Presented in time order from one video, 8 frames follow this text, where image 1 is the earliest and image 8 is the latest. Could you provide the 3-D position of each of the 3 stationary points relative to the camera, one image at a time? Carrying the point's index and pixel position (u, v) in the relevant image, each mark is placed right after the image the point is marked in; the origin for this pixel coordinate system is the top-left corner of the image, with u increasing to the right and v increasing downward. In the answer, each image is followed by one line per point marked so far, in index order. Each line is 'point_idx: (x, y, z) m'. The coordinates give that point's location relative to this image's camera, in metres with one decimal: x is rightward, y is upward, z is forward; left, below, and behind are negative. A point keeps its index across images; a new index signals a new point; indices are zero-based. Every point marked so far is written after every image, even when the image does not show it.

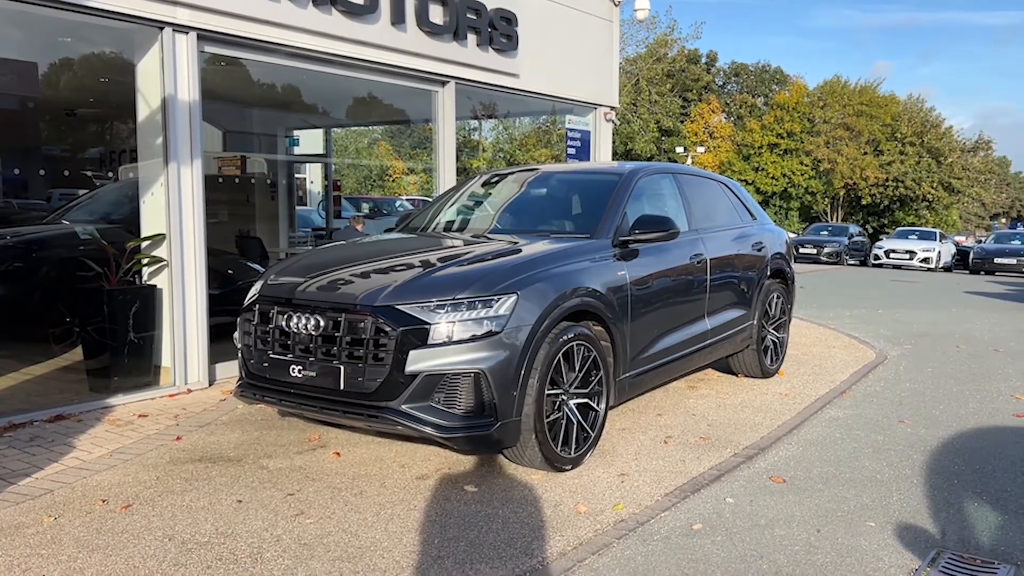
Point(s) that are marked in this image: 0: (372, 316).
0: (-0.7, -0.1, +4.2) m
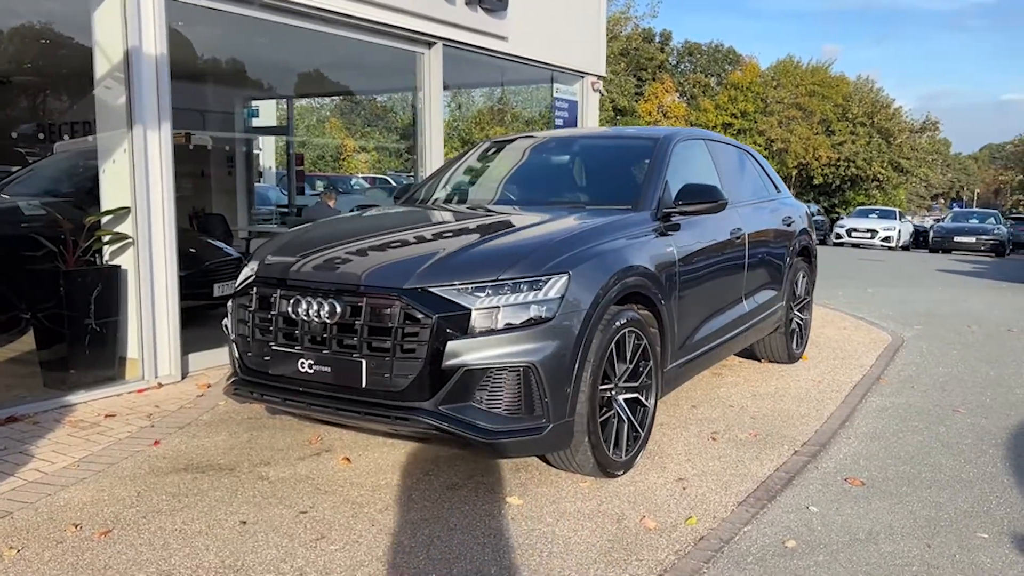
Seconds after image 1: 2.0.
0: (-0.5, 0.0, +3.5) m
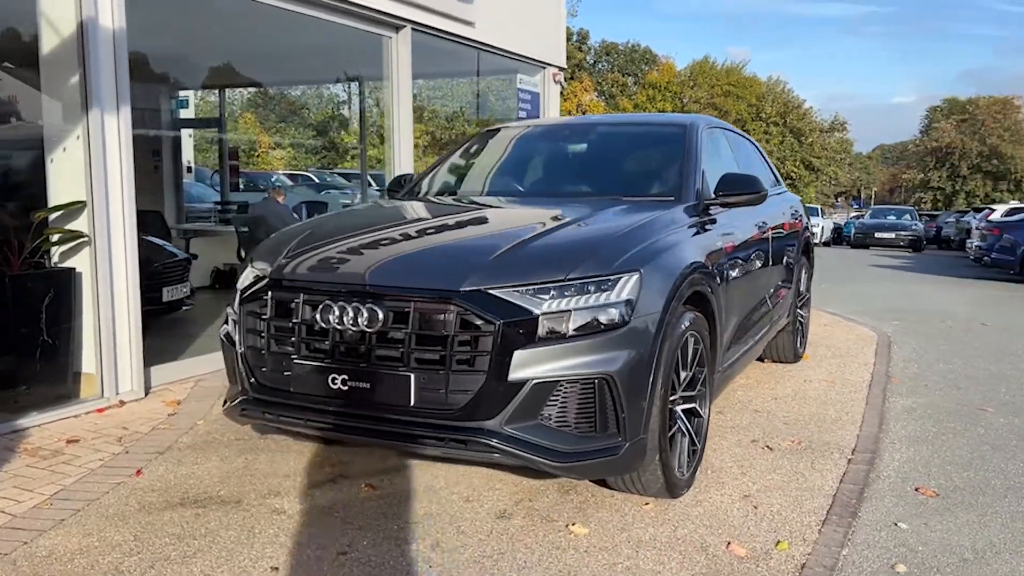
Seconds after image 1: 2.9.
0: (-0.2, 0.0, +3.0) m
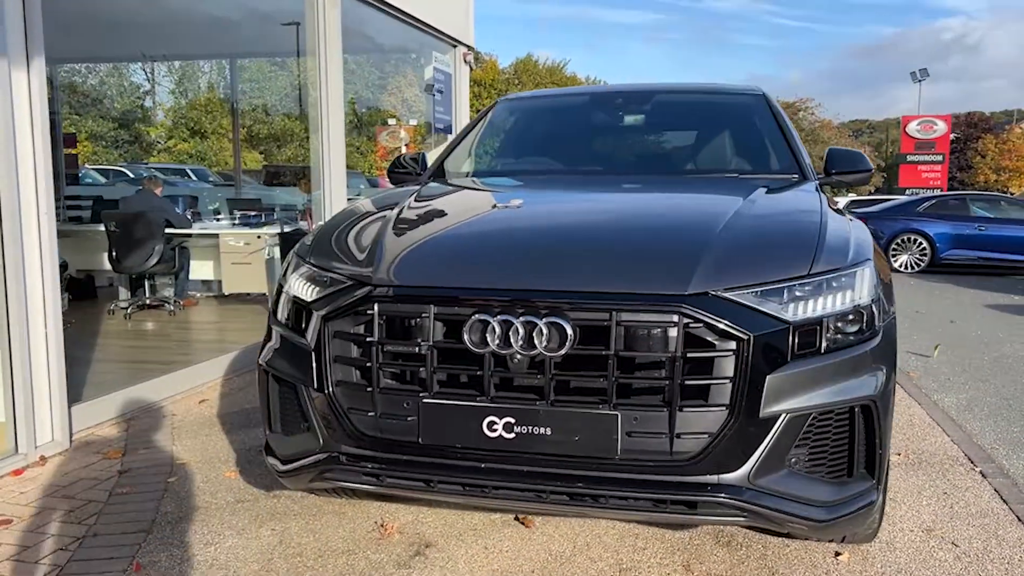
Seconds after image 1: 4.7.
0: (+0.4, -0.1, +2.2) m
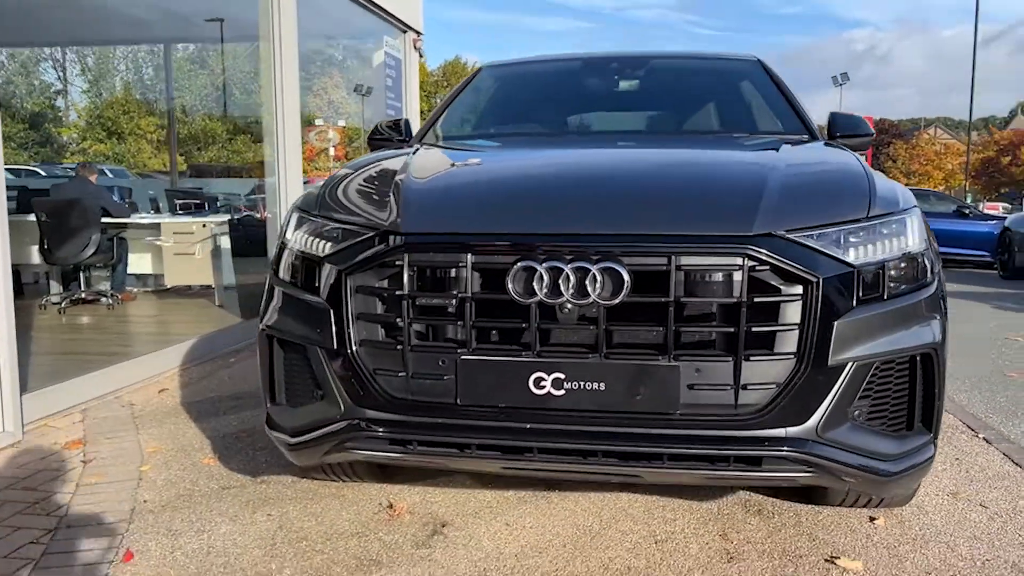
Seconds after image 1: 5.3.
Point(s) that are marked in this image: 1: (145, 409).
0: (+0.5, +0.1, +2.1) m
1: (-1.8, -0.6, +4.2) m
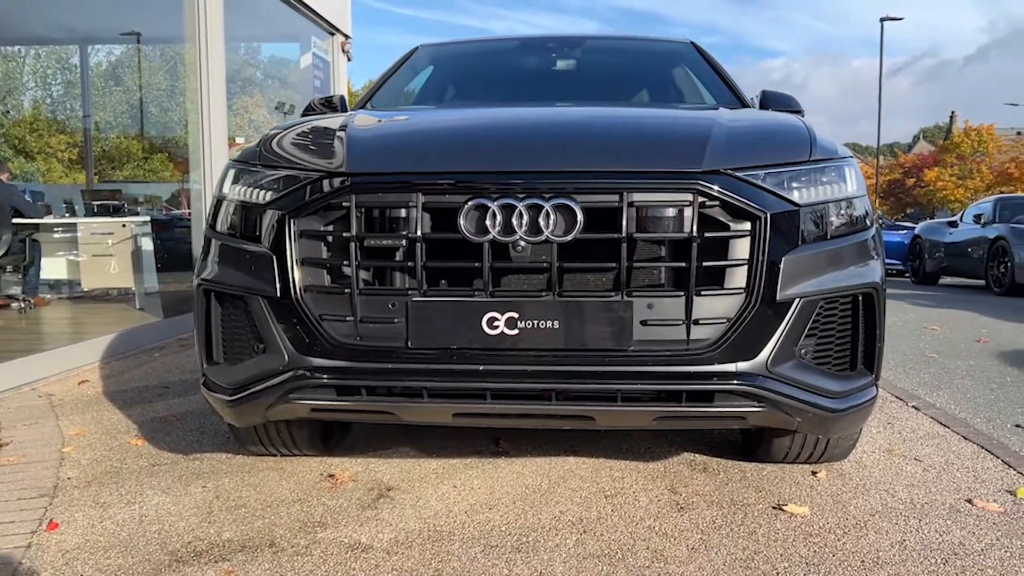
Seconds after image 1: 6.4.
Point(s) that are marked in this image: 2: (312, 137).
0: (+0.4, +0.2, +2.1) m
1: (-2.0, -0.5, +4.0) m
2: (-0.6, +0.4, +2.6) m
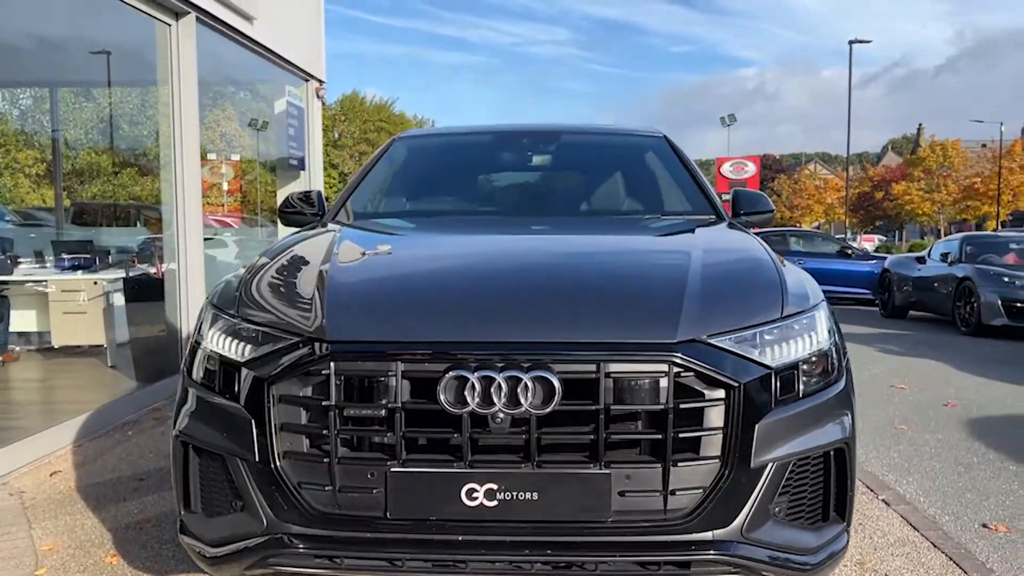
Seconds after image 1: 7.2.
0: (+0.4, -0.2, +2.1) m
1: (-2.1, -0.9, +3.9) m
2: (-0.7, 0.0, +2.6) m
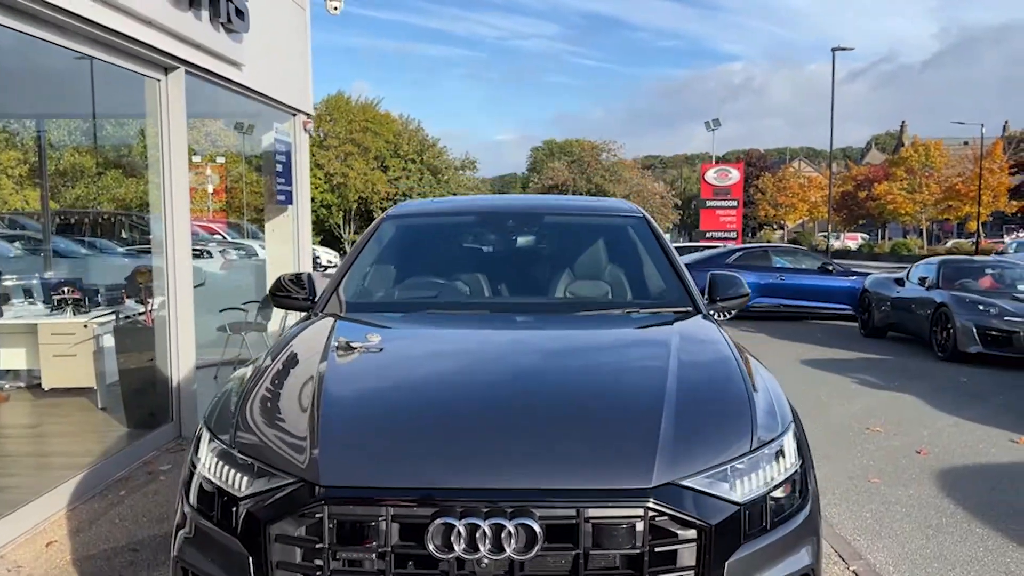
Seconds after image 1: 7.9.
0: (+0.3, -0.6, +2.2) m
1: (-2.2, -1.3, +4.0) m
2: (-0.7, -0.3, +2.8) m
